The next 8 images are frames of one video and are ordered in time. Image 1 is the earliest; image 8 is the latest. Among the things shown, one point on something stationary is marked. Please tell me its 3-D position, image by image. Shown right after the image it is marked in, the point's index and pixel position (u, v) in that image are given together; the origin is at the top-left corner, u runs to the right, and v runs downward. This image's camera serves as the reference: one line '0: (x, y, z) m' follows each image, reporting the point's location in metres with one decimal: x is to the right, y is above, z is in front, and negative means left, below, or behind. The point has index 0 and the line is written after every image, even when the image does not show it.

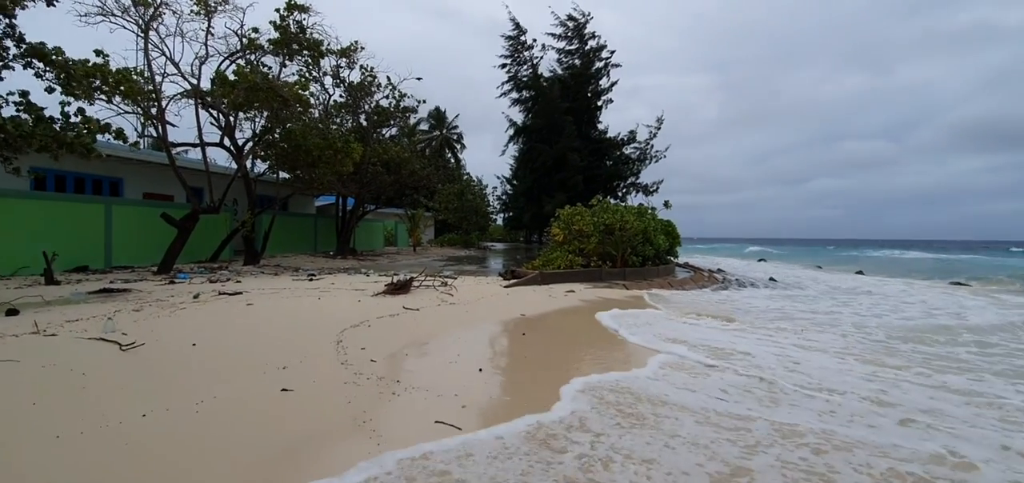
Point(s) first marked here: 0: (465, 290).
0: (-1.0, -1.0, +10.3) m
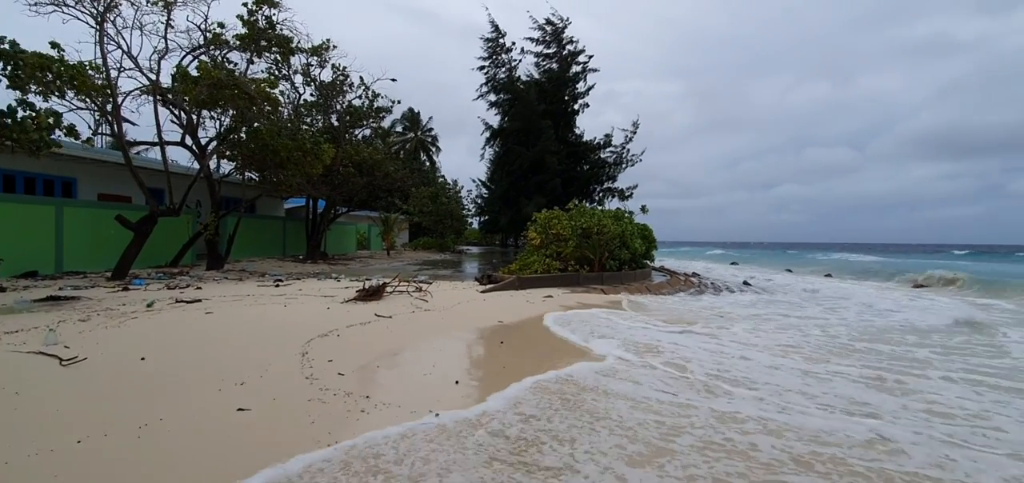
0: (-1.4, -1.1, +10.0) m
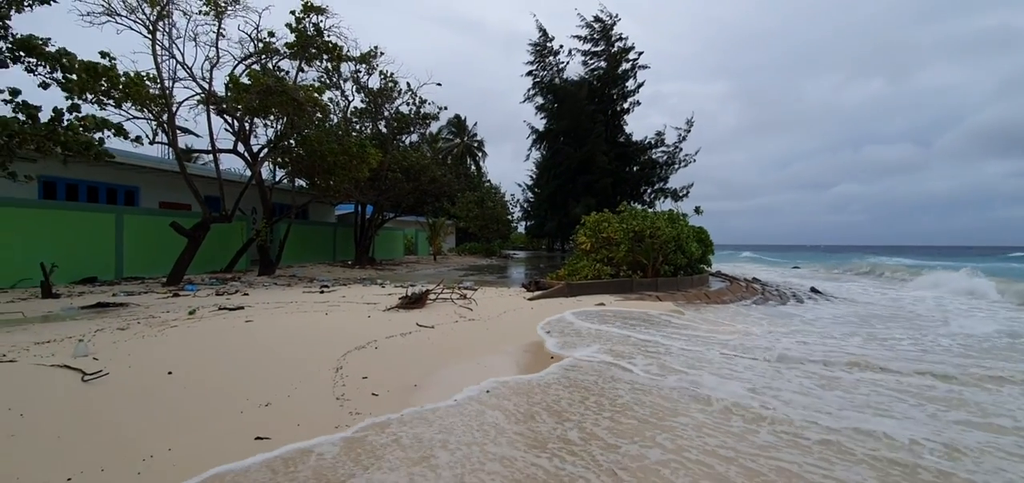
0: (-0.5, -1.2, +9.5) m
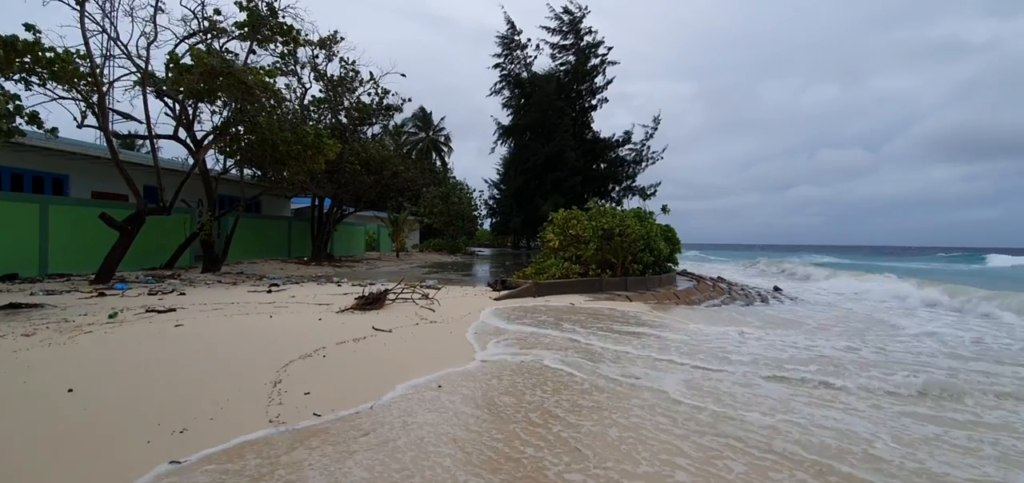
0: (-1.1, -1.1, +9.0) m
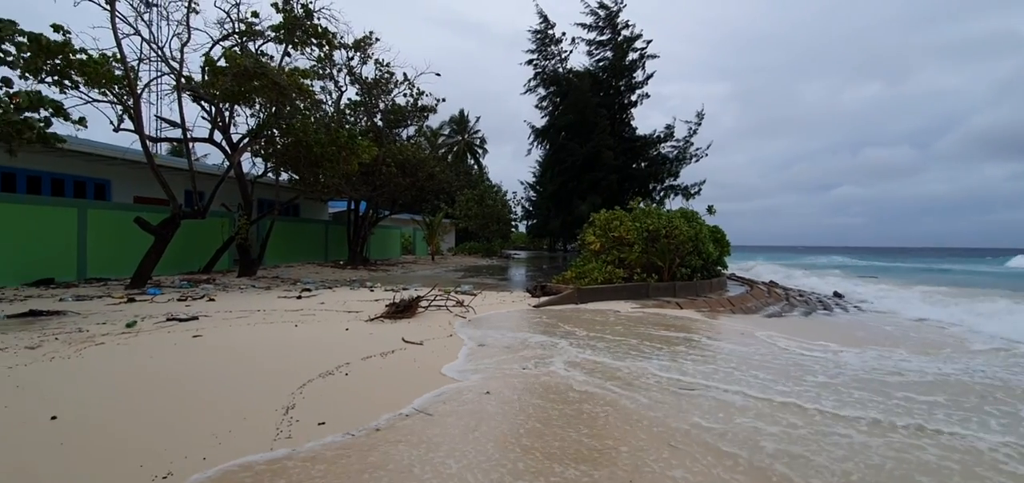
0: (-0.4, -1.2, +8.4) m
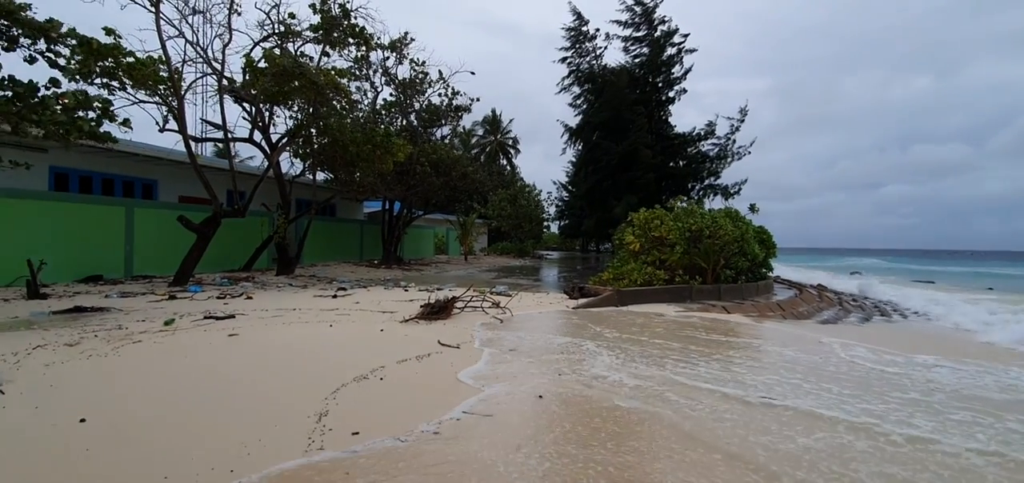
0: (+0.2, -1.2, +8.1) m
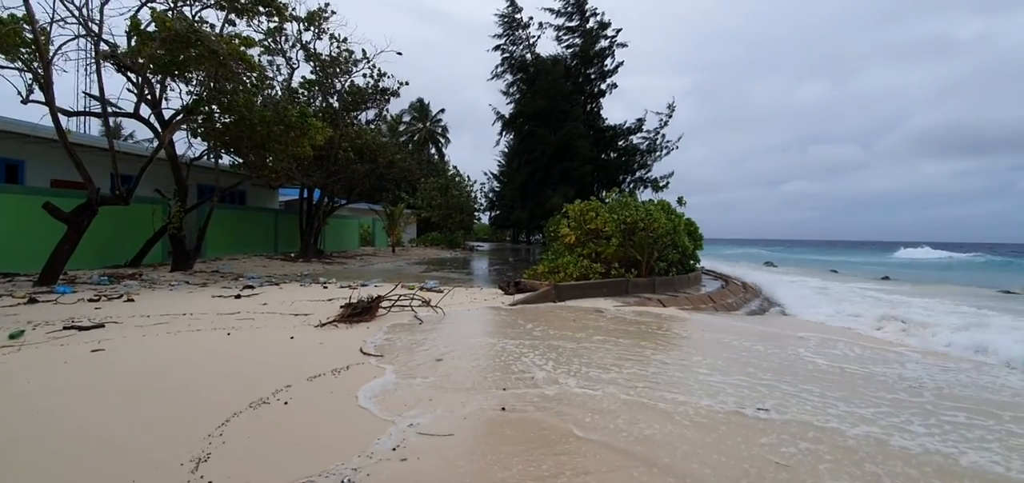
0: (-0.9, -1.1, +7.5) m
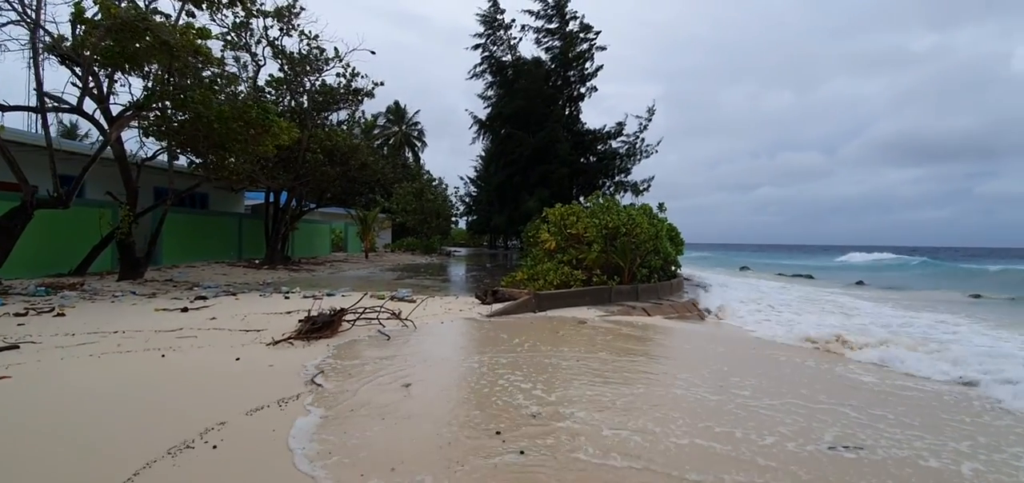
0: (-1.2, -1.1, +6.9) m
